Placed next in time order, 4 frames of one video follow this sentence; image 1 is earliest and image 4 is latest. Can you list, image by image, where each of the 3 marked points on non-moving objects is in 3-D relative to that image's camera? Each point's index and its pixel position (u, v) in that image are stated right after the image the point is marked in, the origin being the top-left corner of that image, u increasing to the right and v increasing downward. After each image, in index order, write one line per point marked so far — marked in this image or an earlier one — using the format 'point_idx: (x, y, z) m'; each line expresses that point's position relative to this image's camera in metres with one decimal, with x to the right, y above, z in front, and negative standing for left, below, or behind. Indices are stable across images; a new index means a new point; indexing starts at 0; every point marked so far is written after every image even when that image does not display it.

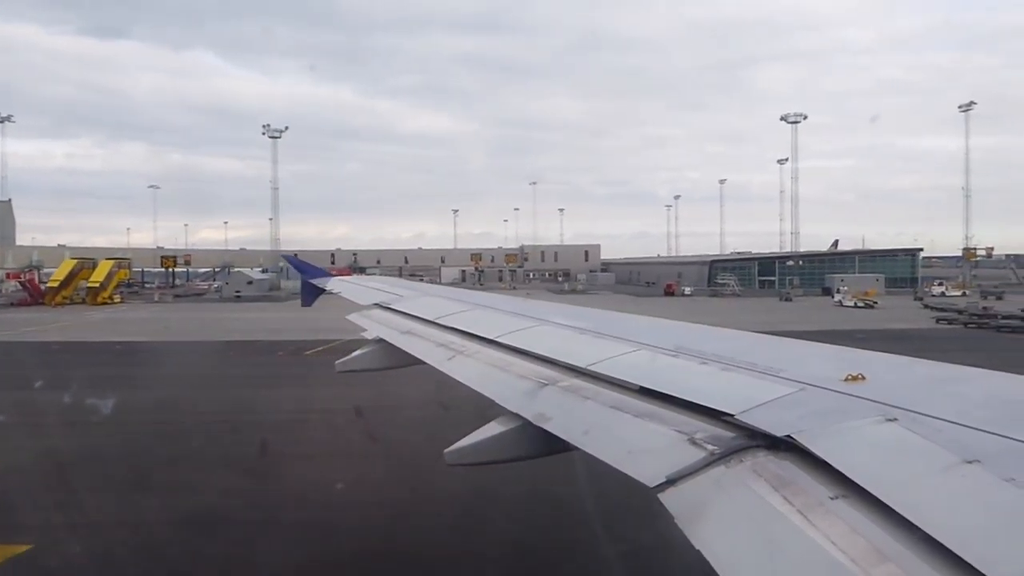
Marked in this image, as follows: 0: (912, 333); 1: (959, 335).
0: (+10.3, -1.2, +19.1) m
1: (+11.3, -1.2, +19.0) m
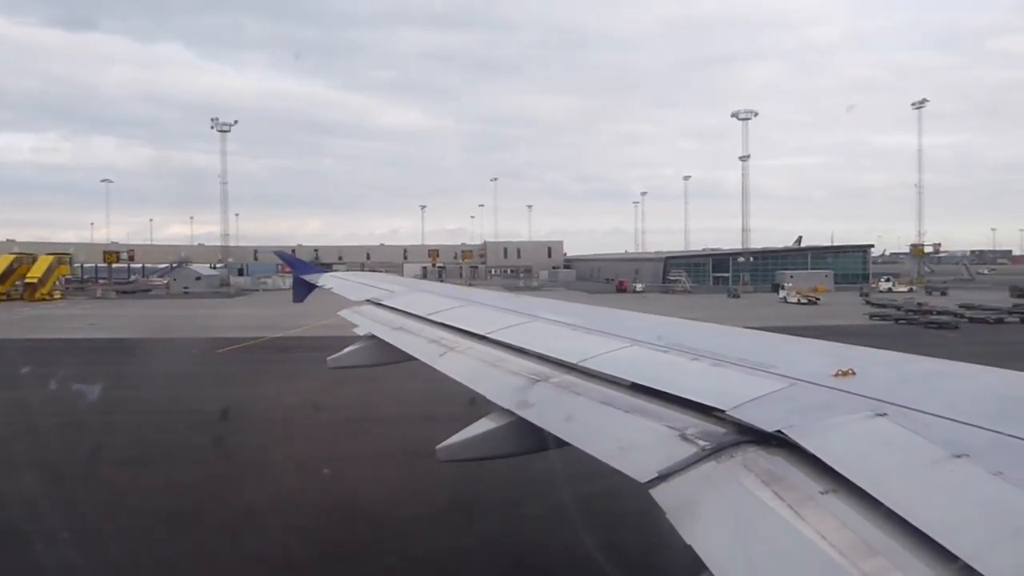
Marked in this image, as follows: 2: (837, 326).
0: (+9.1, -1.1, +19.3) m
1: (+10.1, -1.1, +19.2) m
2: (+8.6, -1.0, +19.4) m
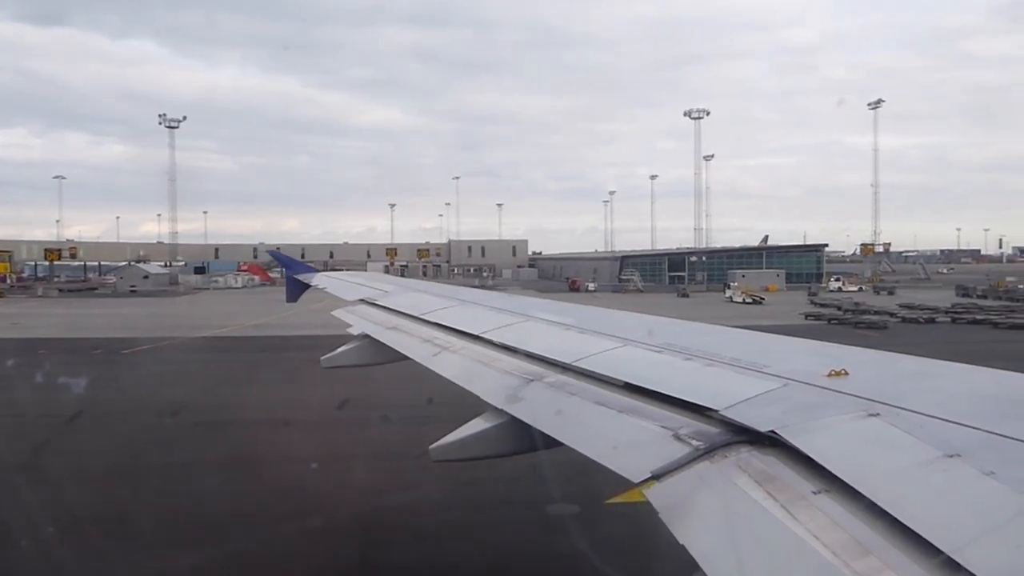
0: (+7.9, -1.0, +19.5) m
1: (+8.9, -1.1, +19.3) m
2: (+7.4, -1.0, +19.5) m
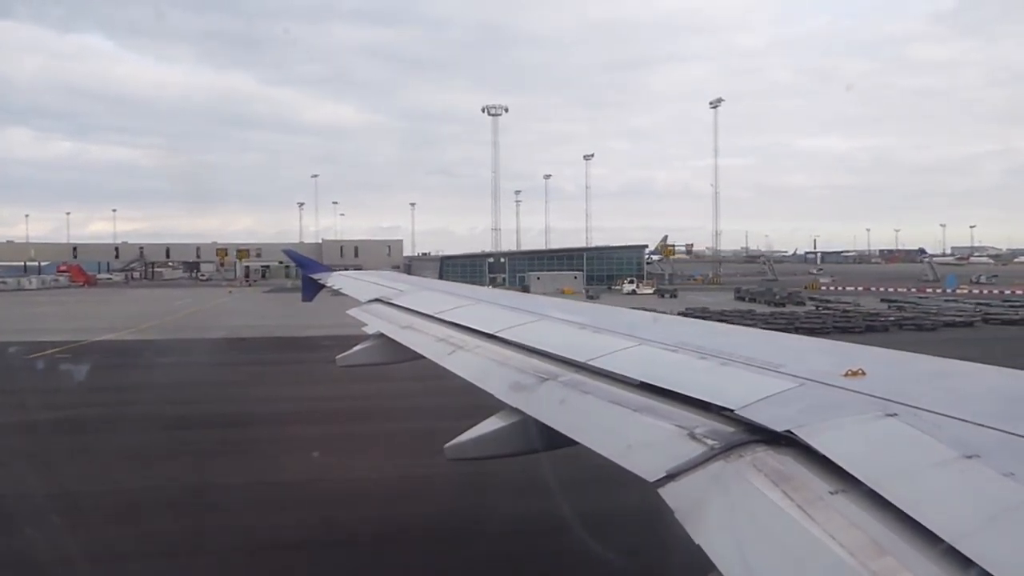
0: (+8.3, -1.0, +20.1) m
1: (+9.3, -1.0, +20.1) m
2: (+7.8, -0.9, +20.2) m
